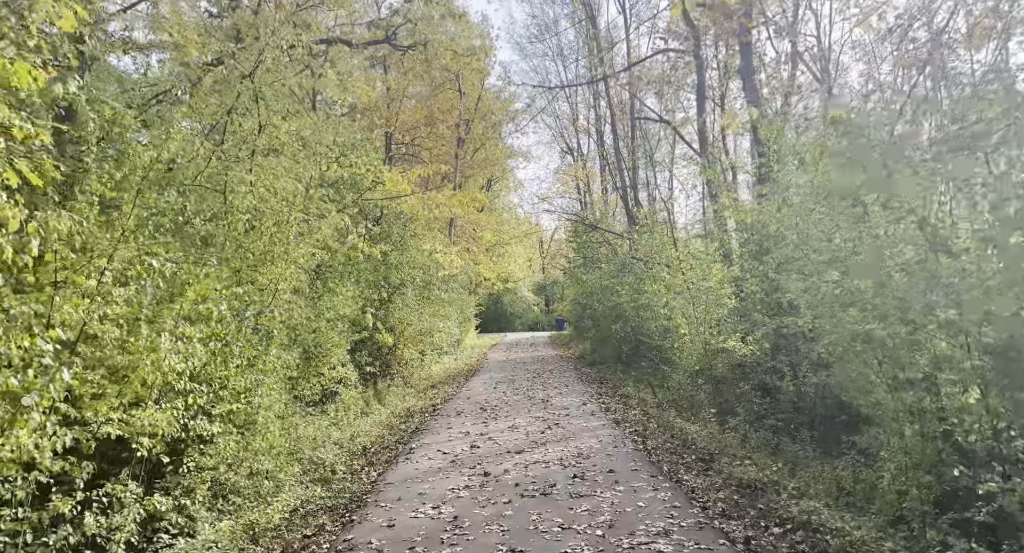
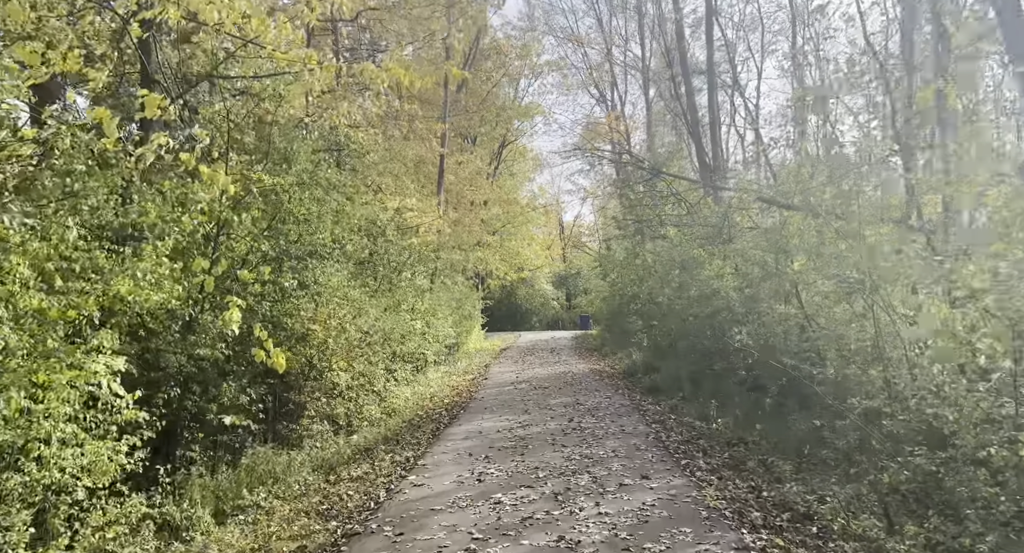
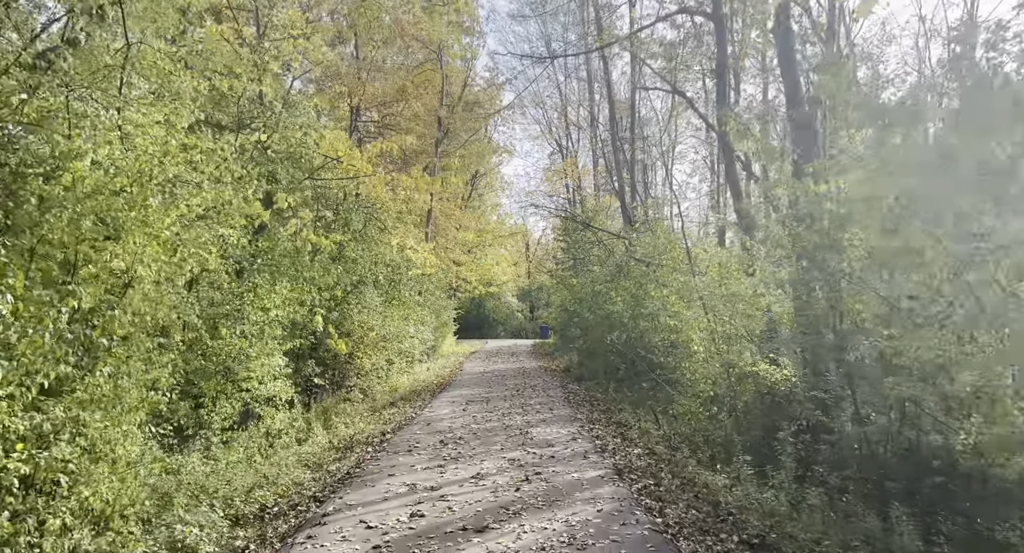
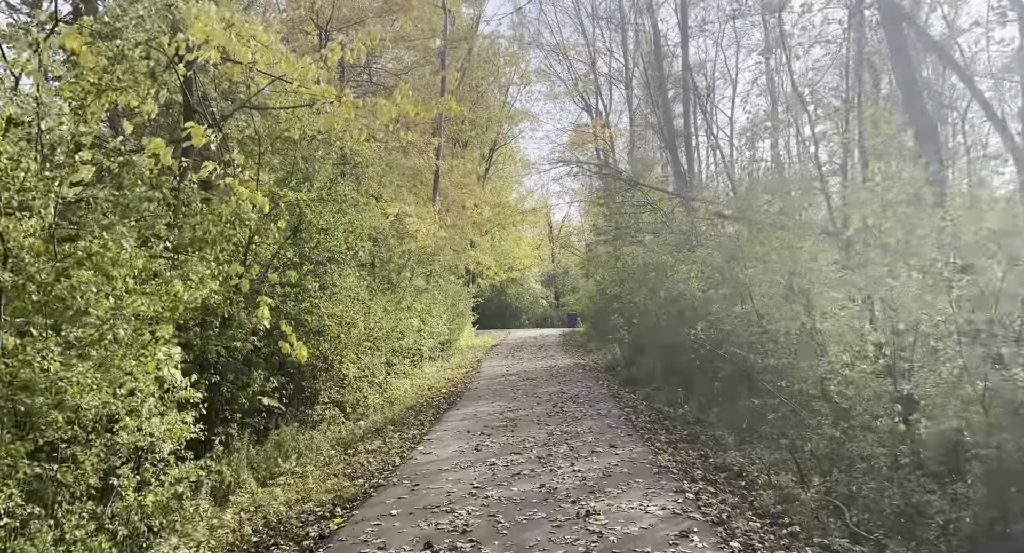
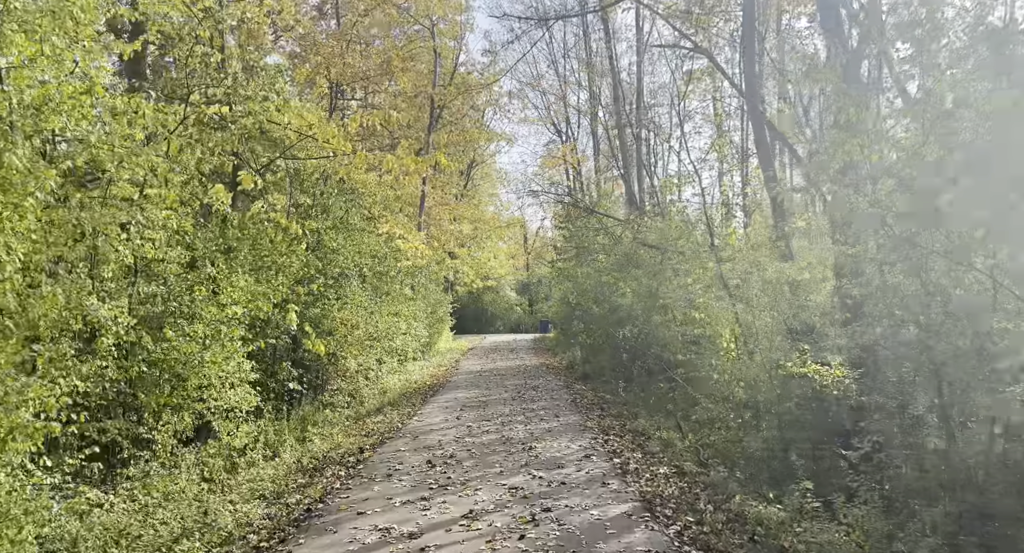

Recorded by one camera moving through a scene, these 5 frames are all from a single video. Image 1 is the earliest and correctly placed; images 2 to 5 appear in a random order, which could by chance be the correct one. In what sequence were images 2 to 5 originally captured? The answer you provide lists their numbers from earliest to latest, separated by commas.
3, 5, 4, 2
